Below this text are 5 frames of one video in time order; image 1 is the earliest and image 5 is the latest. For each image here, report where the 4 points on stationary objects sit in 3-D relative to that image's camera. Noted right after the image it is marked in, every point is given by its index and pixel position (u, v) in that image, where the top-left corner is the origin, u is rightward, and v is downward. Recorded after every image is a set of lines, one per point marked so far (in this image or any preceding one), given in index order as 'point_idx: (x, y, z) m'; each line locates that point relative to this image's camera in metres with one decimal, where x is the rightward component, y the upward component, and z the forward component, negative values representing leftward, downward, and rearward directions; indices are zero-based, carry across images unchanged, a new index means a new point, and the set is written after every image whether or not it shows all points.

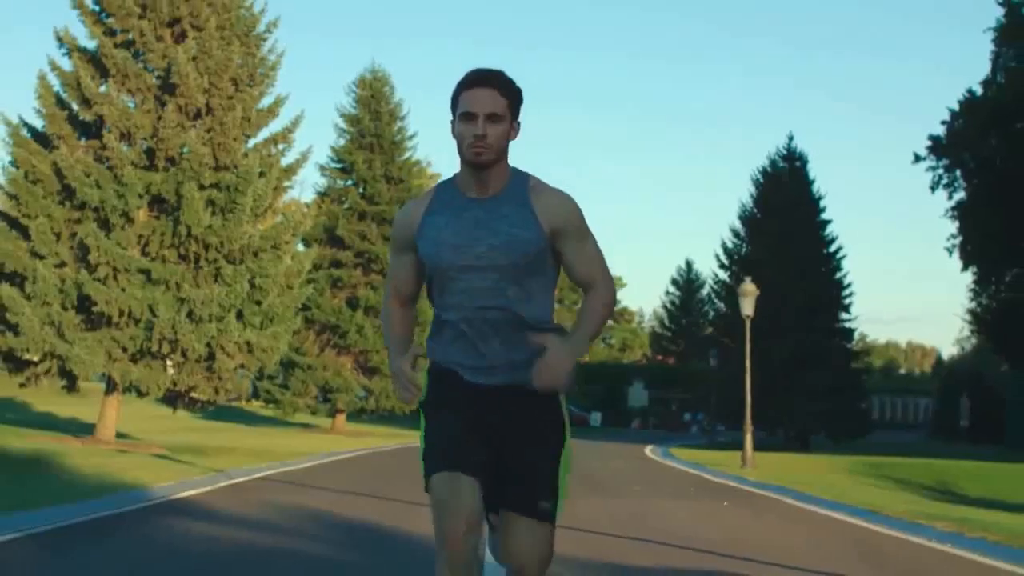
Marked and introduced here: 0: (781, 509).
0: (+2.8, -2.3, +15.1) m
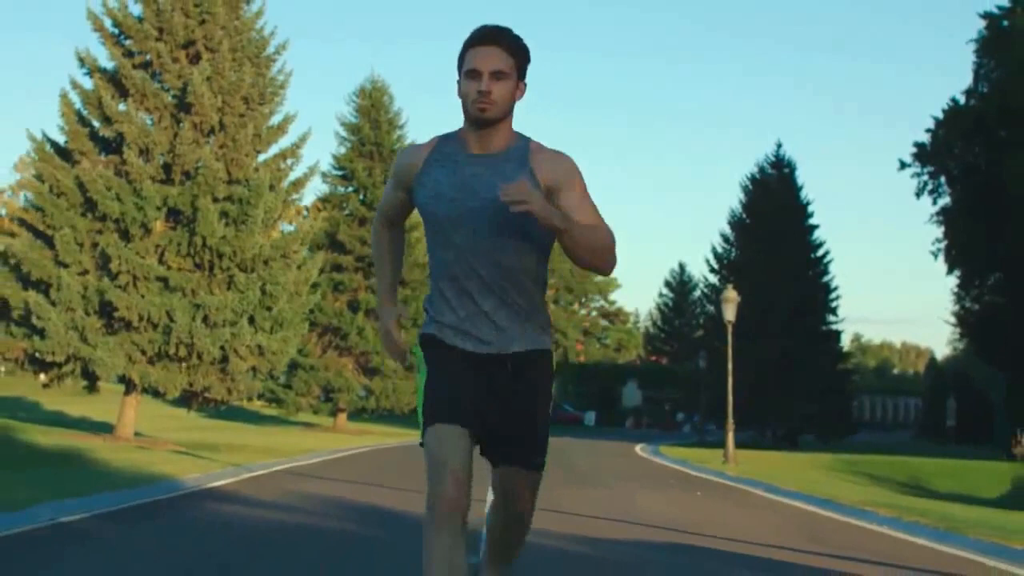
0: (+2.8, -2.4, +16.4) m
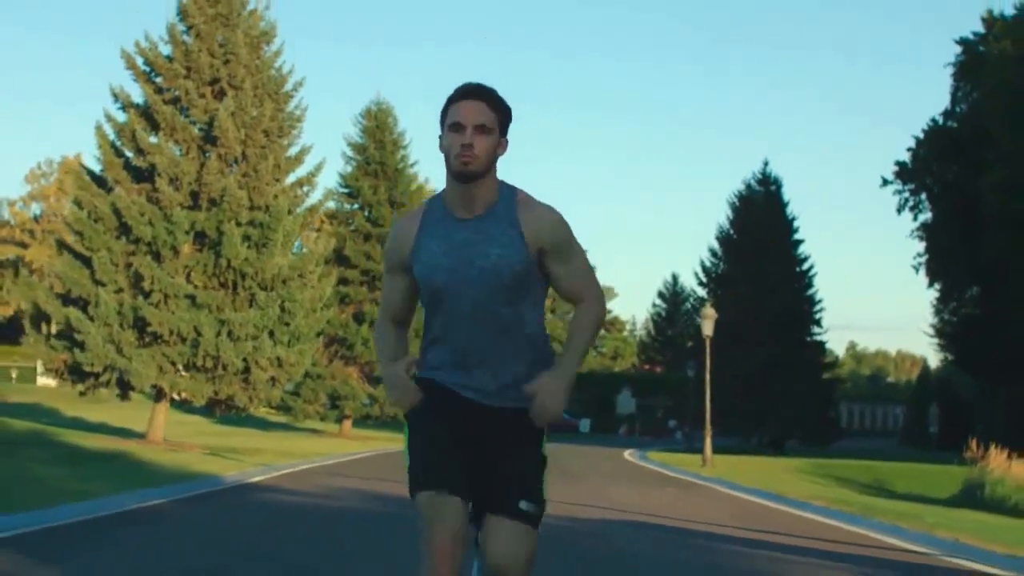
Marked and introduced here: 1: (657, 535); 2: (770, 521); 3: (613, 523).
0: (+2.7, -2.7, +18.5) m
1: (+1.4, -2.3, +13.0) m
2: (+2.6, -2.4, +14.2) m
3: (+1.0, -2.3, +13.9) m
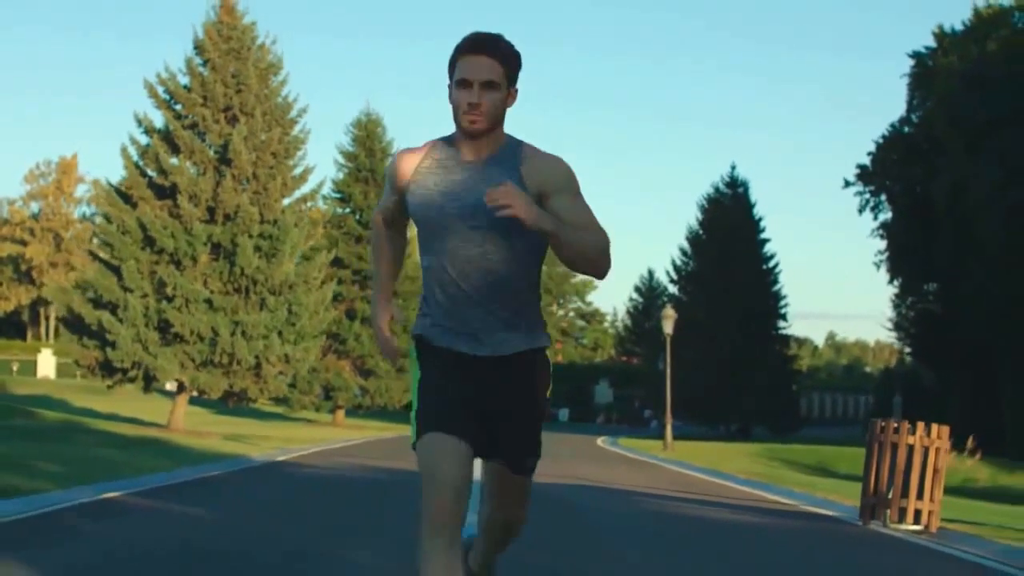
0: (+2.4, -2.8, +21.5) m
1: (+1.2, -2.4, +16.0) m
2: (+2.4, -2.5, +17.2) m
3: (+0.8, -2.5, +16.9) m
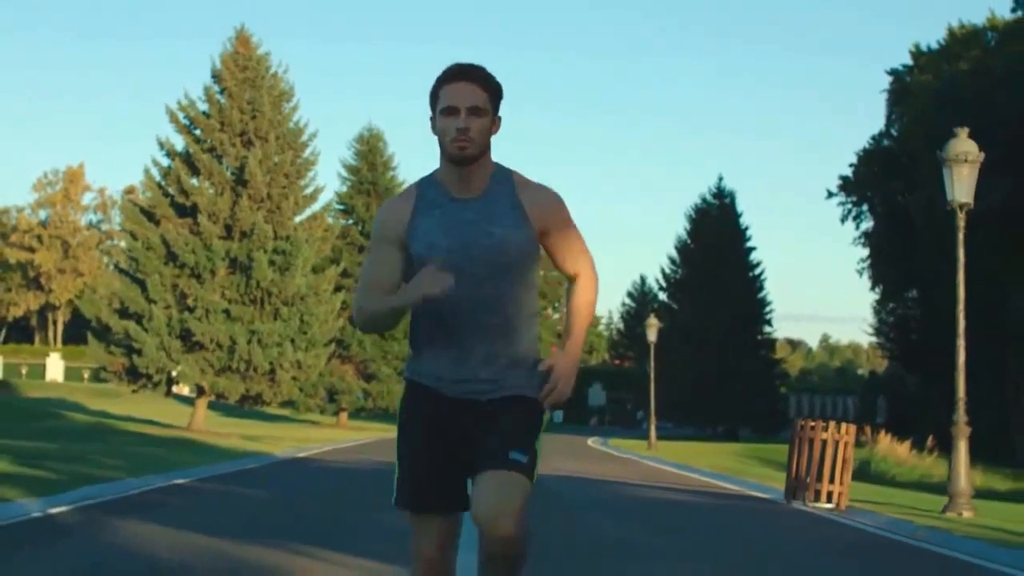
0: (+2.3, -3.0, +23.6) m
1: (+1.1, -2.7, +18.2) m
2: (+2.3, -2.7, +19.3) m
3: (+0.7, -2.7, +19.0) m
